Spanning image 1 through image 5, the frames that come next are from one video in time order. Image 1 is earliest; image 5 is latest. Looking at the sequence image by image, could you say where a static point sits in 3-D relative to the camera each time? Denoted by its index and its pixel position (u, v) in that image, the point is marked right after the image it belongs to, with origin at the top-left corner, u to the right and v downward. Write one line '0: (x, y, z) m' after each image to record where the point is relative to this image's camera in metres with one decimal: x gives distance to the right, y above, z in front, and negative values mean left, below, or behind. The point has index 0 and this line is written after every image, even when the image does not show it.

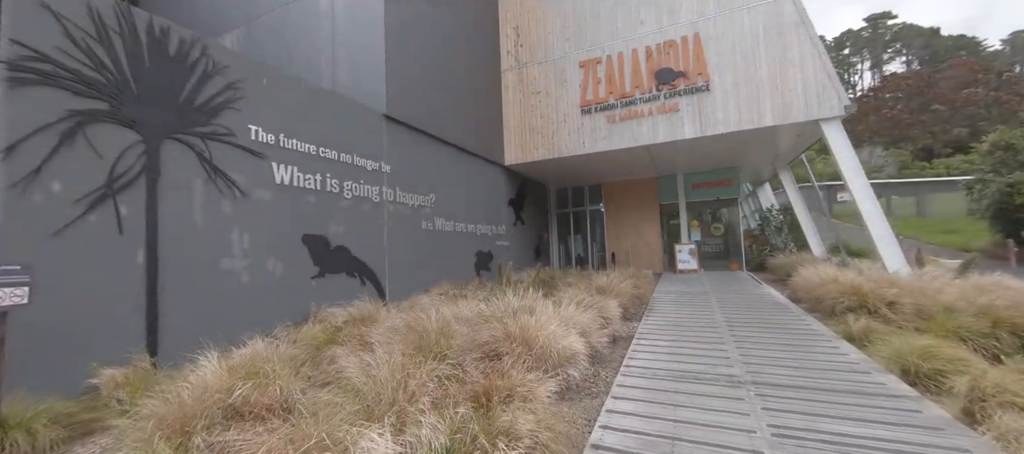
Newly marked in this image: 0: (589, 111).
0: (+2.3, +3.5, +11.4) m
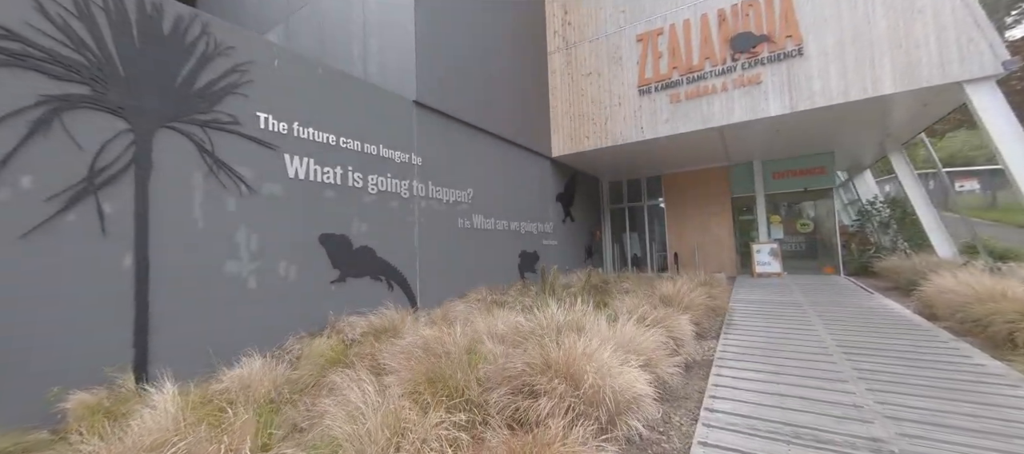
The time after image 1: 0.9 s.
0: (+3.6, +3.6, +10.0) m
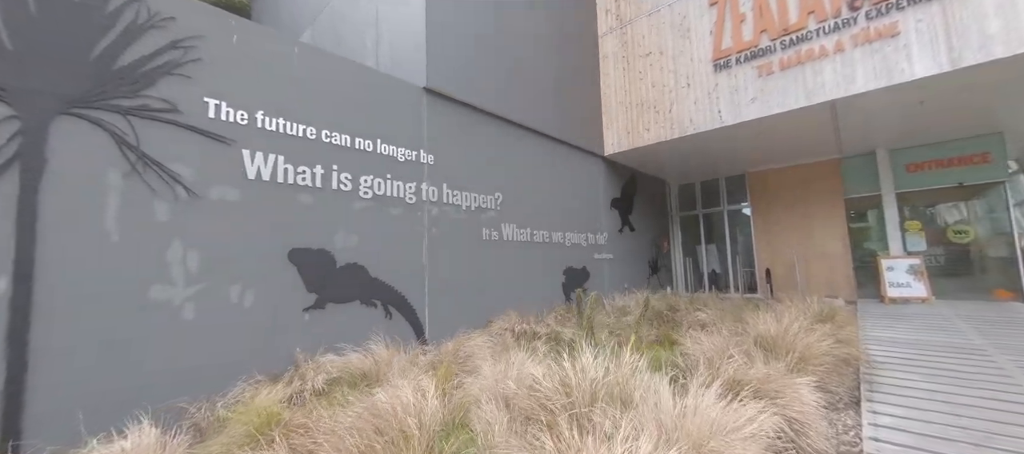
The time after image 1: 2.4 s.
0: (+4.5, +3.4, +7.9) m
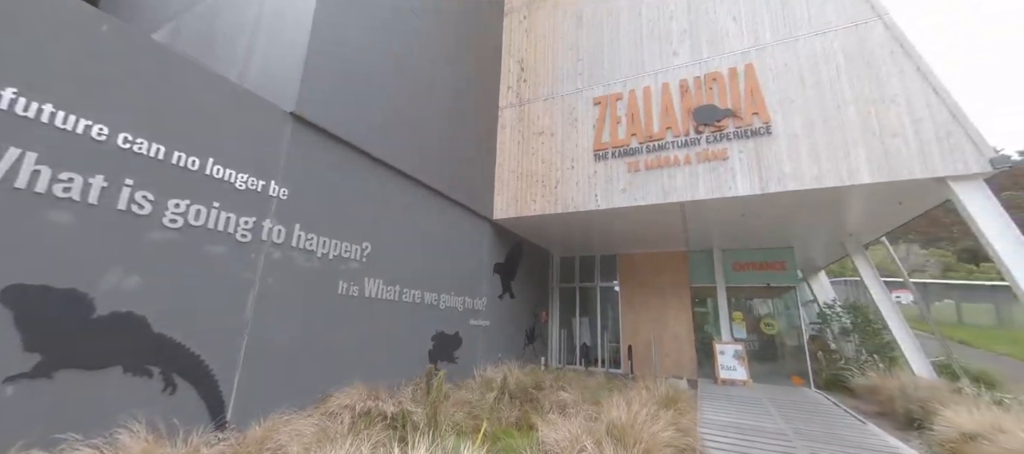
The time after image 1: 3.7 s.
0: (+2.1, +1.6, +8.9) m
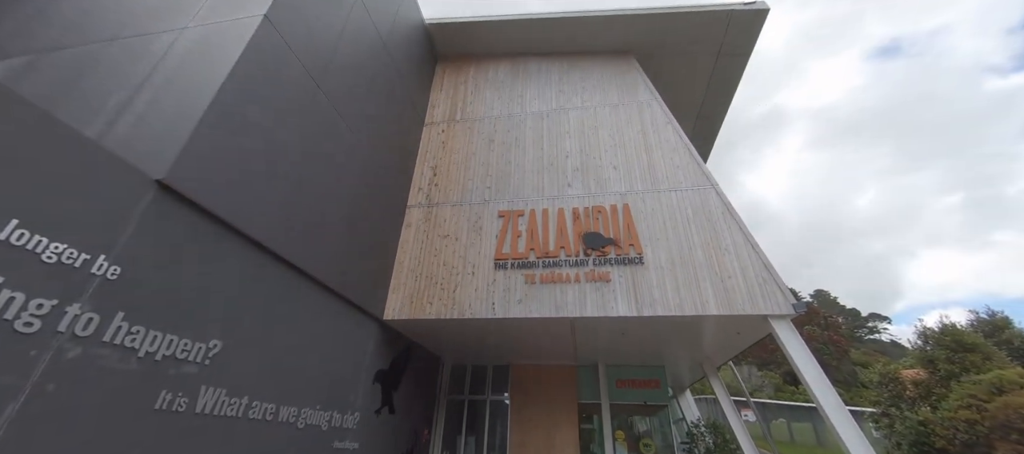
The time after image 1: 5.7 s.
0: (-0.2, -0.9, +9.2) m
